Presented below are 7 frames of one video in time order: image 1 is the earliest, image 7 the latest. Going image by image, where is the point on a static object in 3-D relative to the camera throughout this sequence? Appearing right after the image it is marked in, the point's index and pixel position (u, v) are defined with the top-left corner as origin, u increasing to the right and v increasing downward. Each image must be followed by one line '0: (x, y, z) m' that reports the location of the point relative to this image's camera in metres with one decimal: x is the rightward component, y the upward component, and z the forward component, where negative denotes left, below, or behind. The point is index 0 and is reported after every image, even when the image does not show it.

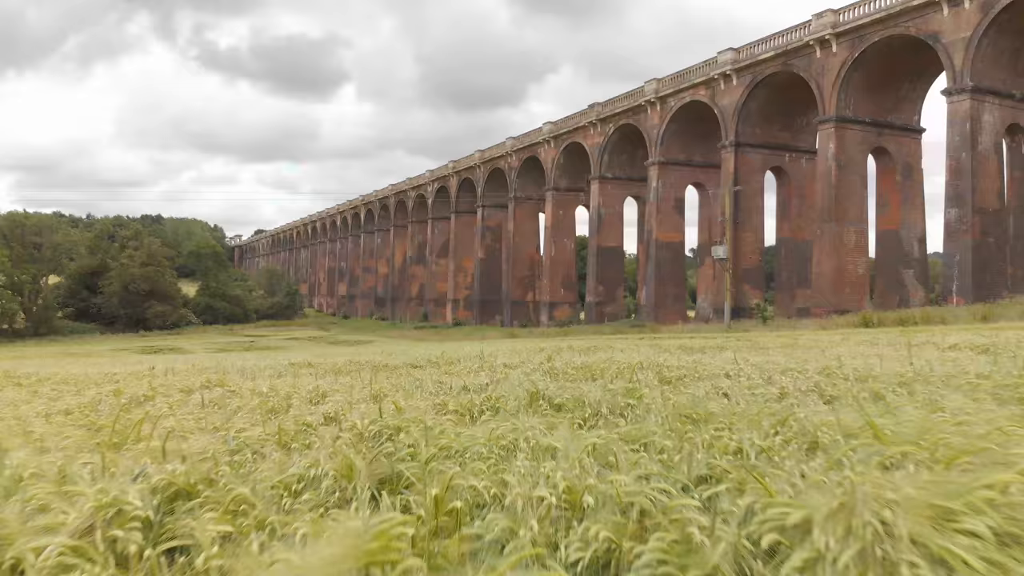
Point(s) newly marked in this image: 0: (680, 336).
0: (+4.8, -1.3, +18.1) m
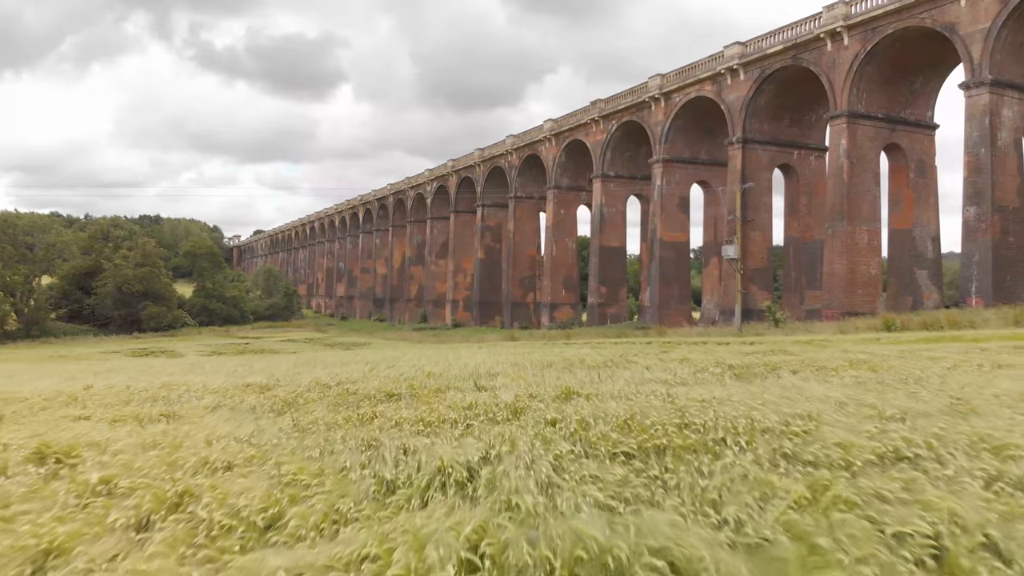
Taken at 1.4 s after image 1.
0: (+4.9, -1.4, +17.2) m
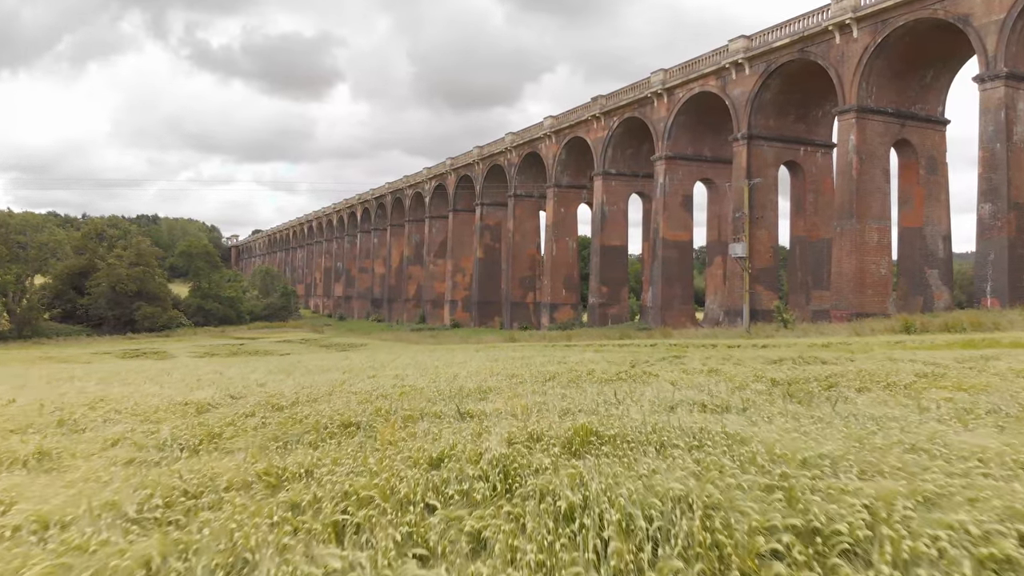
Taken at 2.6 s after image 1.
0: (+4.8, -1.4, +16.4) m
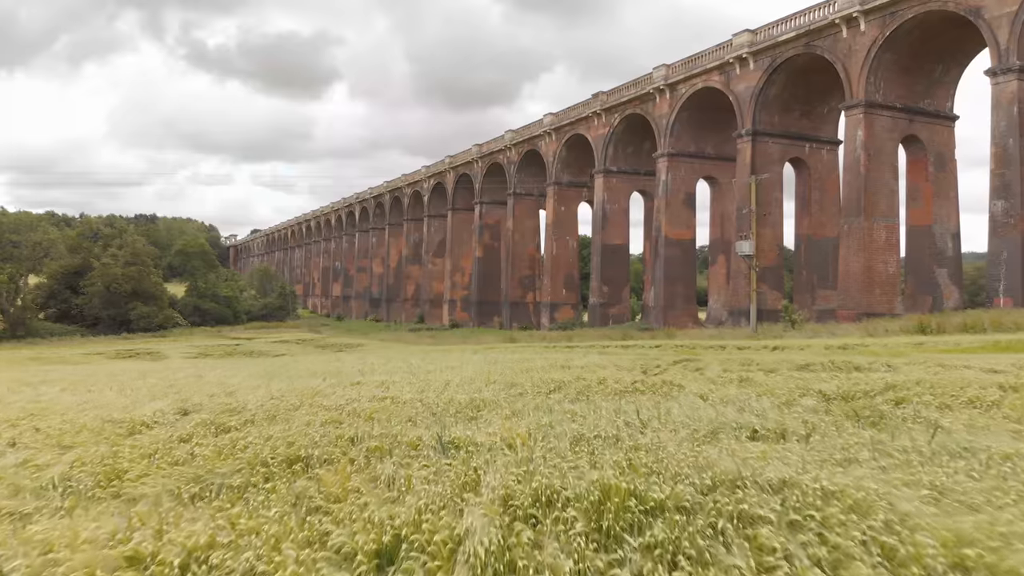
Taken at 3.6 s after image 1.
0: (+4.8, -1.4, +15.7) m
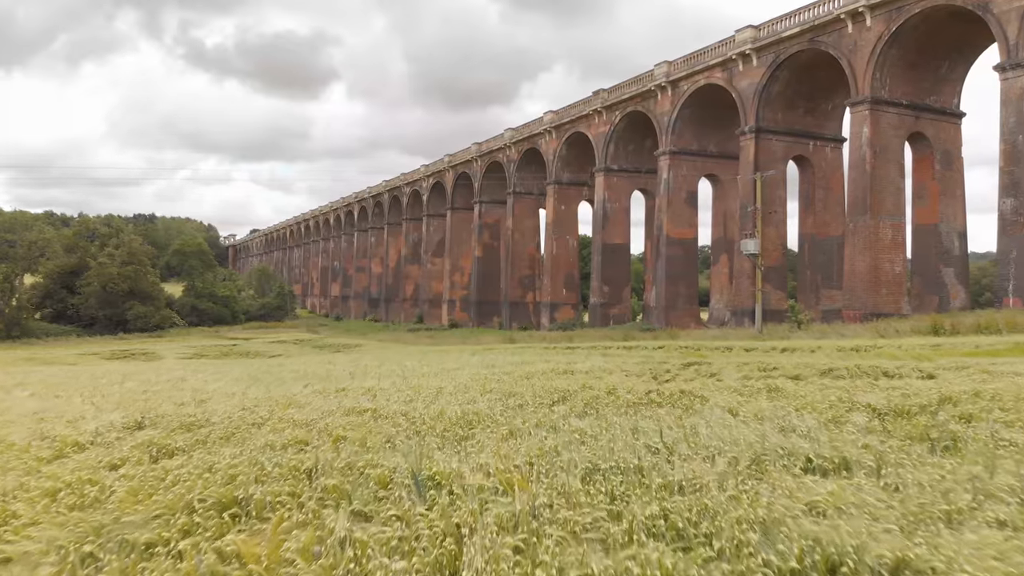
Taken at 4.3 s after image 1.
0: (+4.8, -1.3, +15.3) m
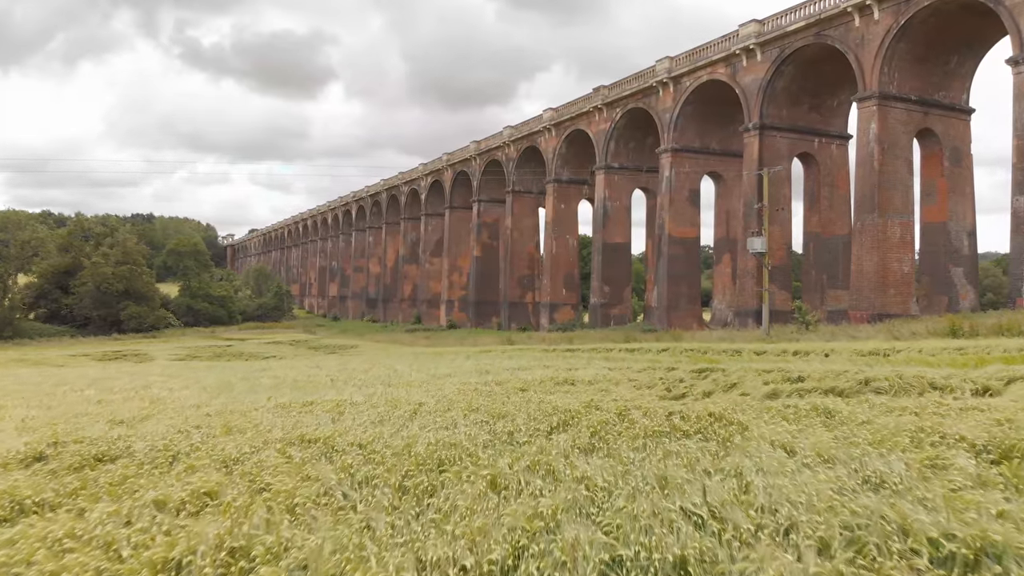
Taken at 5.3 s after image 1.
0: (+4.7, -1.3, +14.7) m
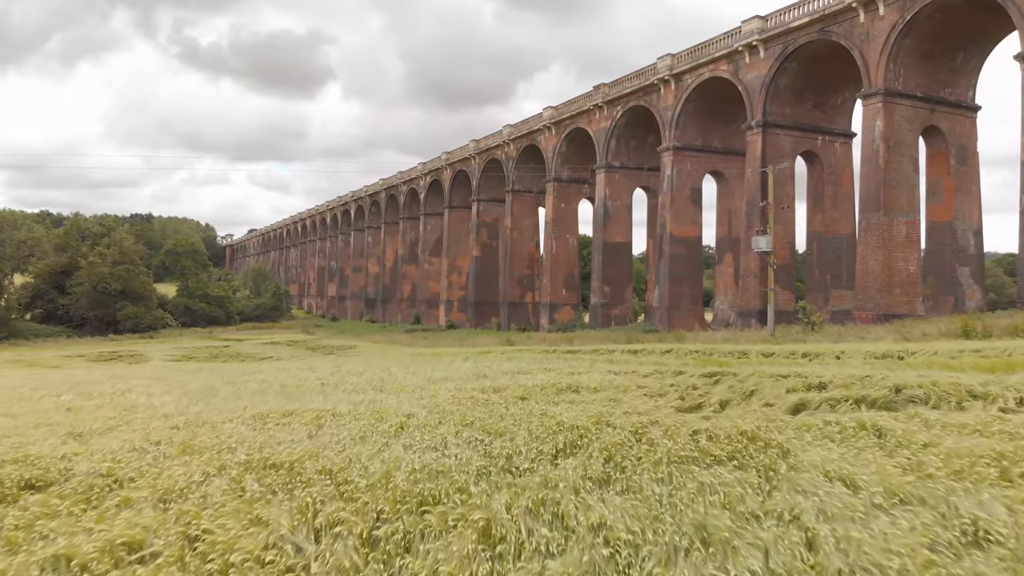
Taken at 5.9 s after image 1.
0: (+4.7, -1.3, +14.3) m
